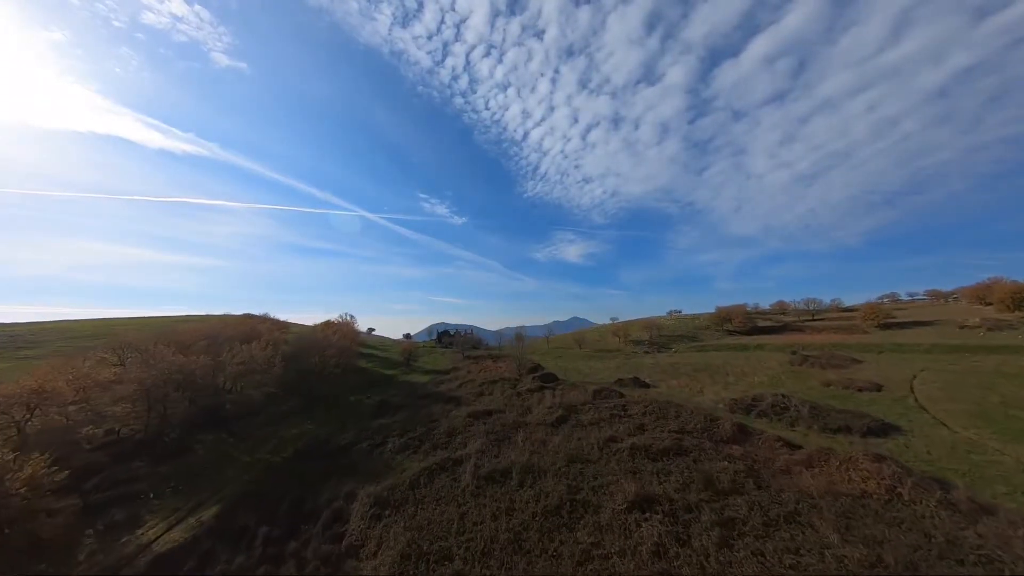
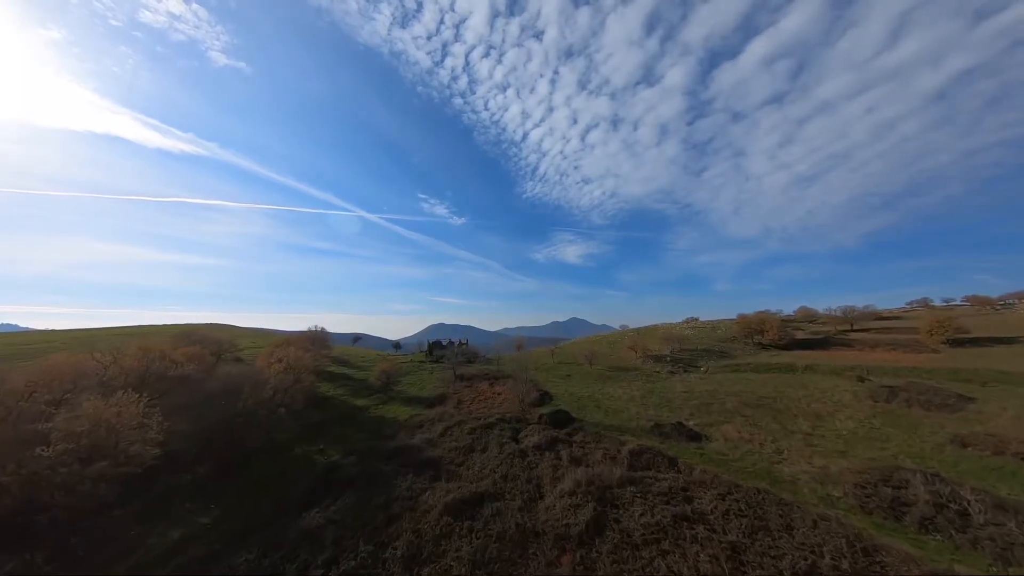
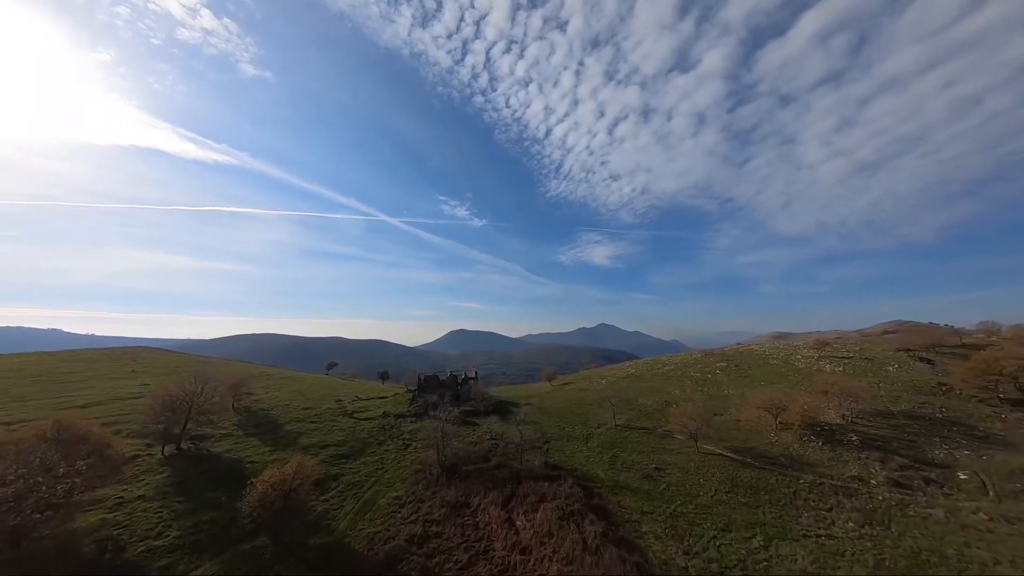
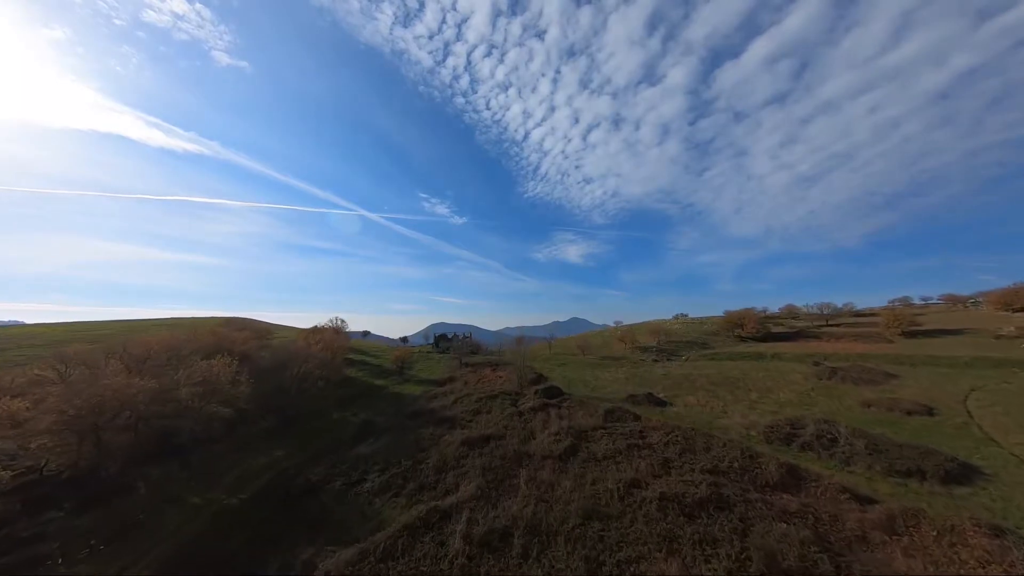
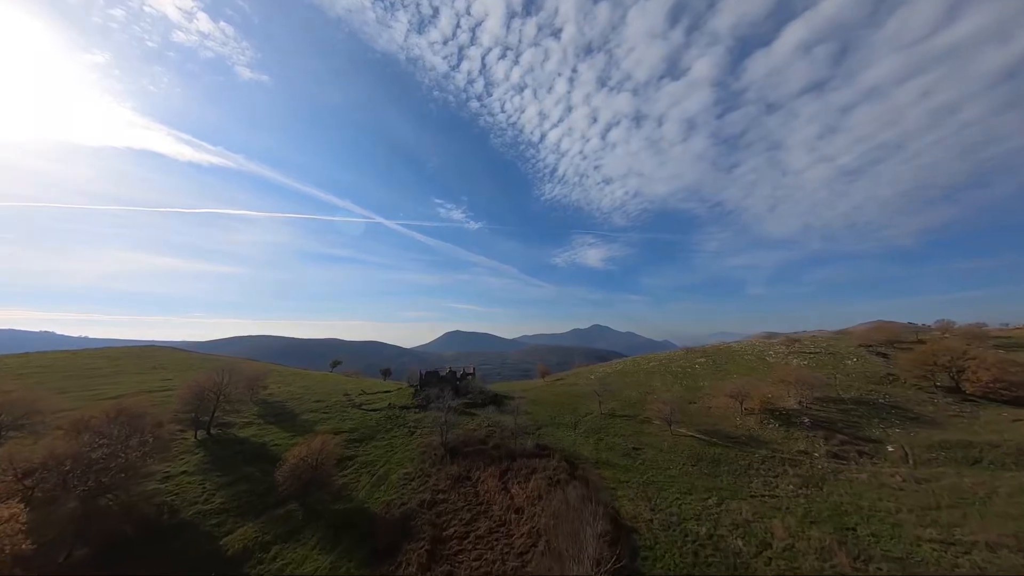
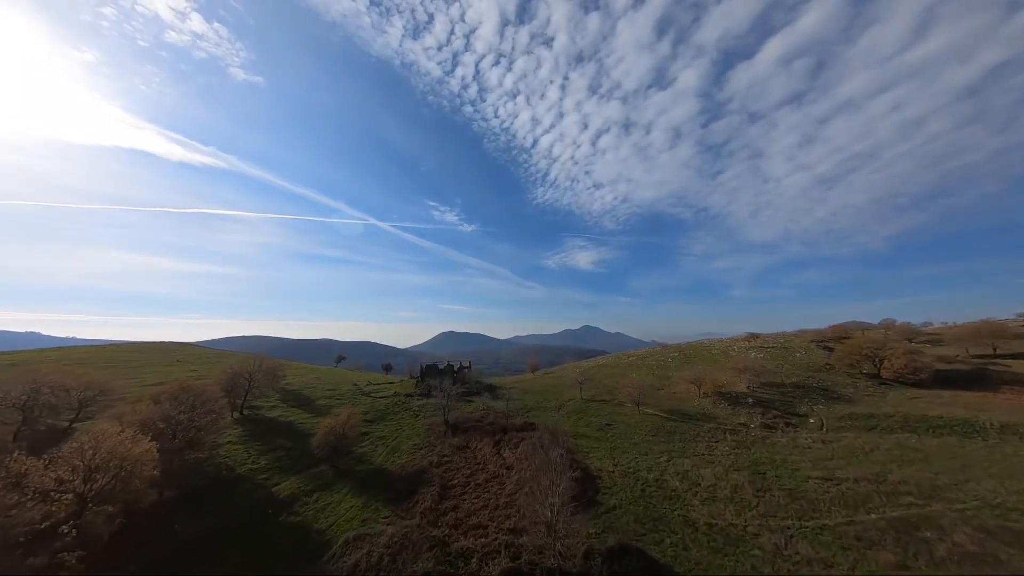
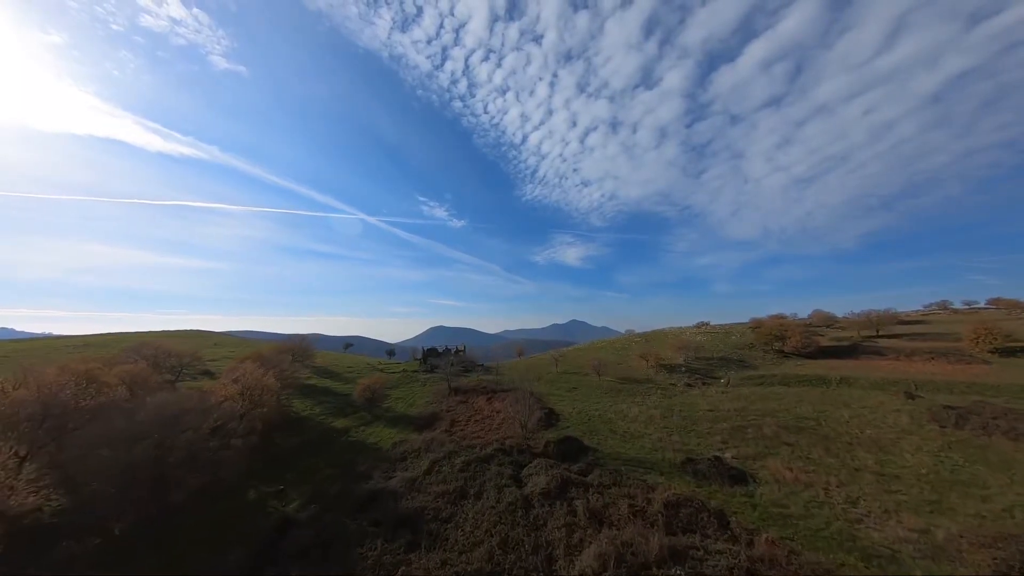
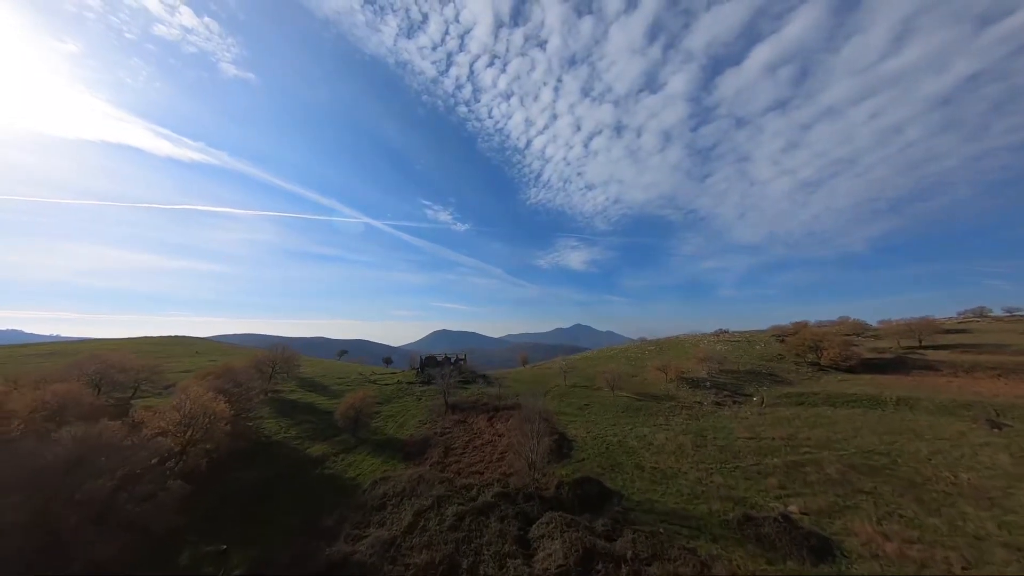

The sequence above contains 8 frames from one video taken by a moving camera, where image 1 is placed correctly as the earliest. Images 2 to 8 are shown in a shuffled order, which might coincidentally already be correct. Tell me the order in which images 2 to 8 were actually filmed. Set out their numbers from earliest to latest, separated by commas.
4, 2, 7, 8, 6, 5, 3
